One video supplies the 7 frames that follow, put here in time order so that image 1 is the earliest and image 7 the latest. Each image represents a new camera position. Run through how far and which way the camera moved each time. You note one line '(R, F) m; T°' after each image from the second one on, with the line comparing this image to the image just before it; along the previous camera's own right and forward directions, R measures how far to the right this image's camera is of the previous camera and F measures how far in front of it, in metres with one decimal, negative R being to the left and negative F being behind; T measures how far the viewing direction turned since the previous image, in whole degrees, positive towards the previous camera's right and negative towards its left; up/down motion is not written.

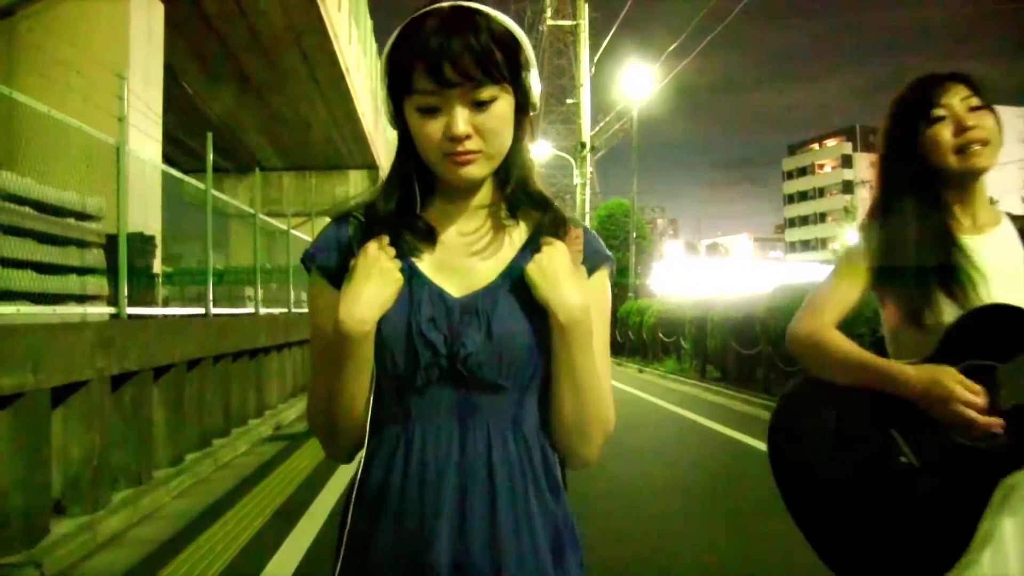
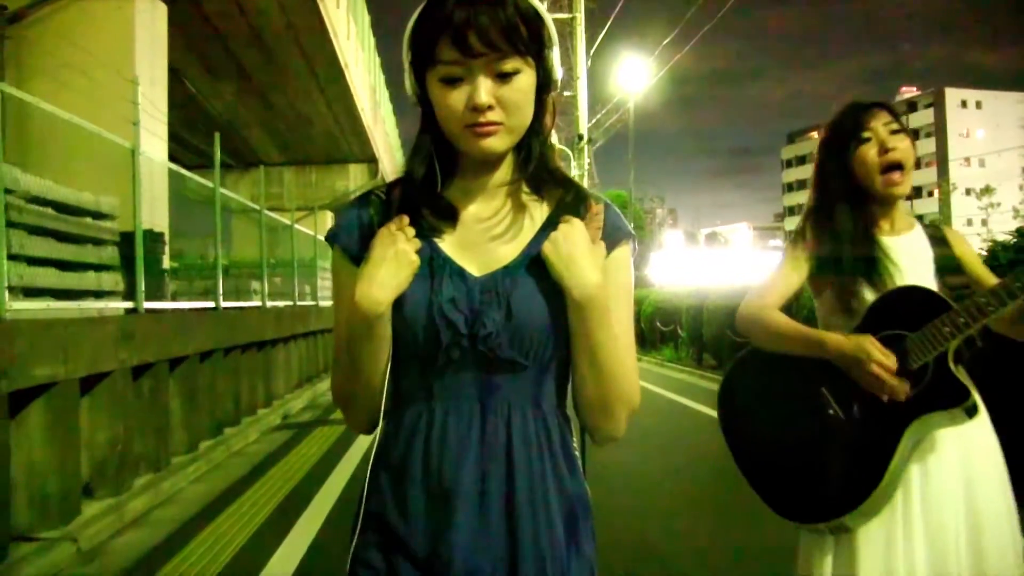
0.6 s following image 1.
(0.0, -0.3) m; 0°
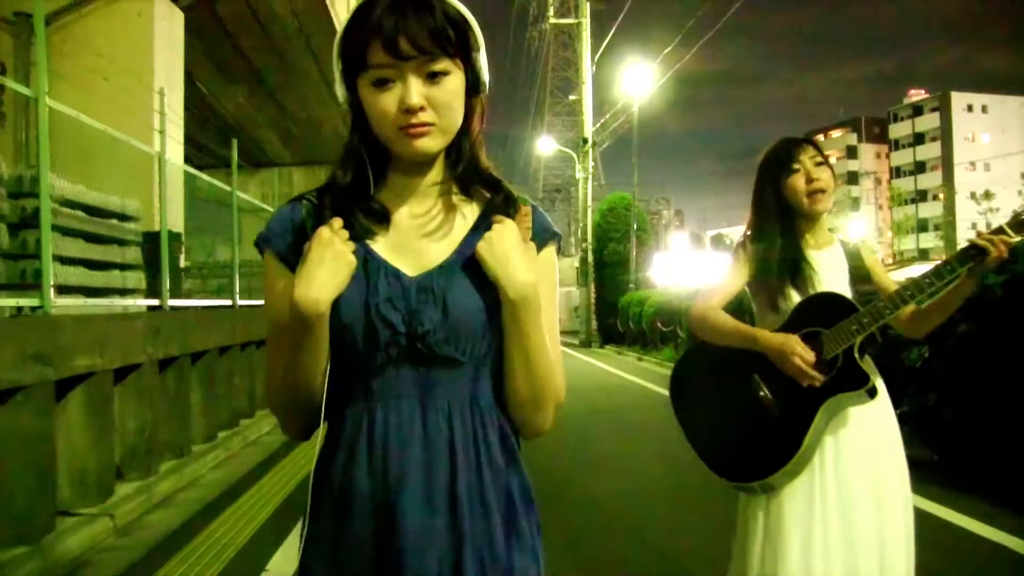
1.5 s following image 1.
(0.0, -0.4) m; 0°
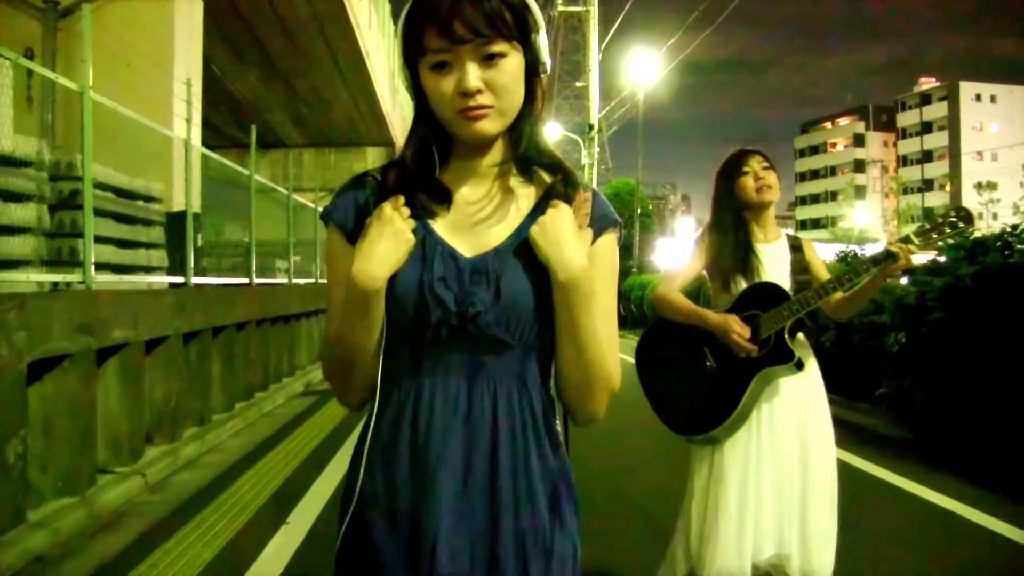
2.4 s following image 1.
(0.0, -0.4) m; 0°
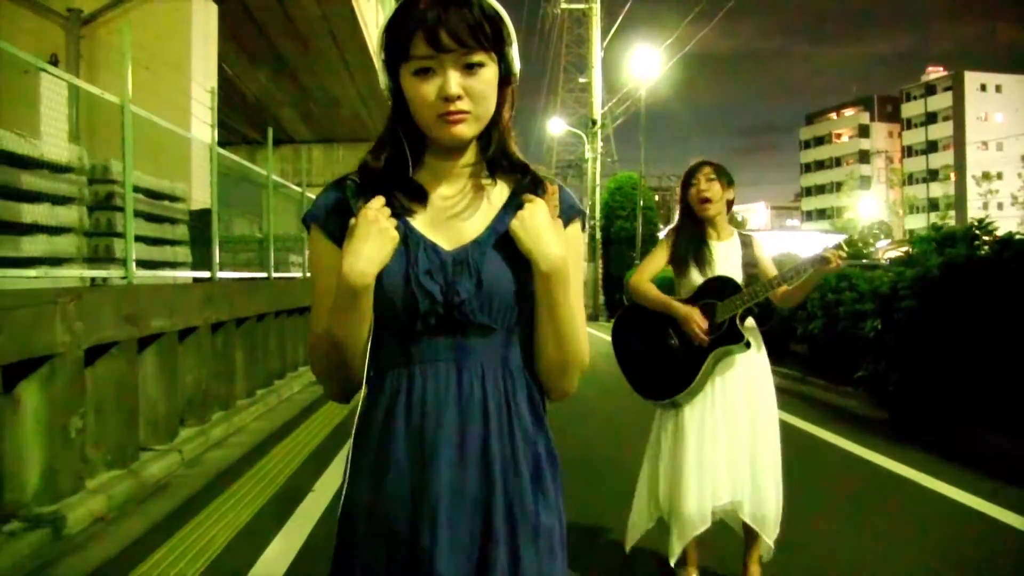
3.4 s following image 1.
(0.0, -0.5) m; 0°
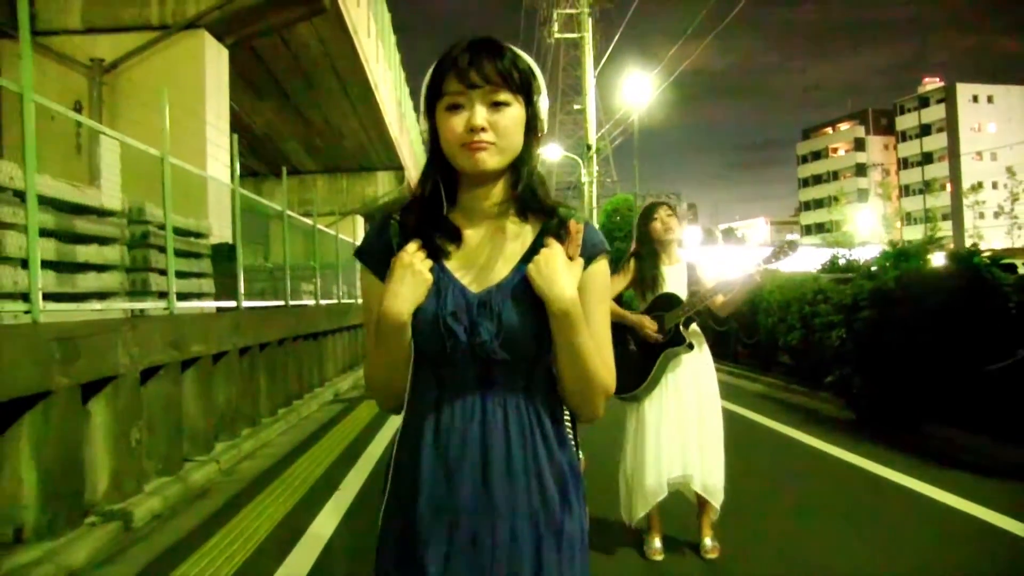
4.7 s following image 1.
(+0.1, -0.8) m; 0°
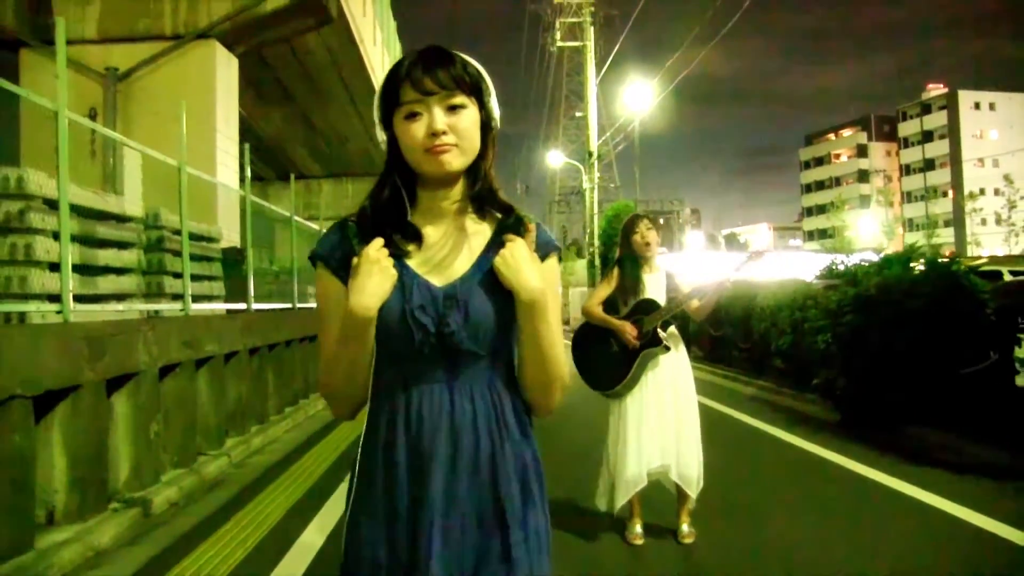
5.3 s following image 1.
(0.0, -0.4) m; 0°
